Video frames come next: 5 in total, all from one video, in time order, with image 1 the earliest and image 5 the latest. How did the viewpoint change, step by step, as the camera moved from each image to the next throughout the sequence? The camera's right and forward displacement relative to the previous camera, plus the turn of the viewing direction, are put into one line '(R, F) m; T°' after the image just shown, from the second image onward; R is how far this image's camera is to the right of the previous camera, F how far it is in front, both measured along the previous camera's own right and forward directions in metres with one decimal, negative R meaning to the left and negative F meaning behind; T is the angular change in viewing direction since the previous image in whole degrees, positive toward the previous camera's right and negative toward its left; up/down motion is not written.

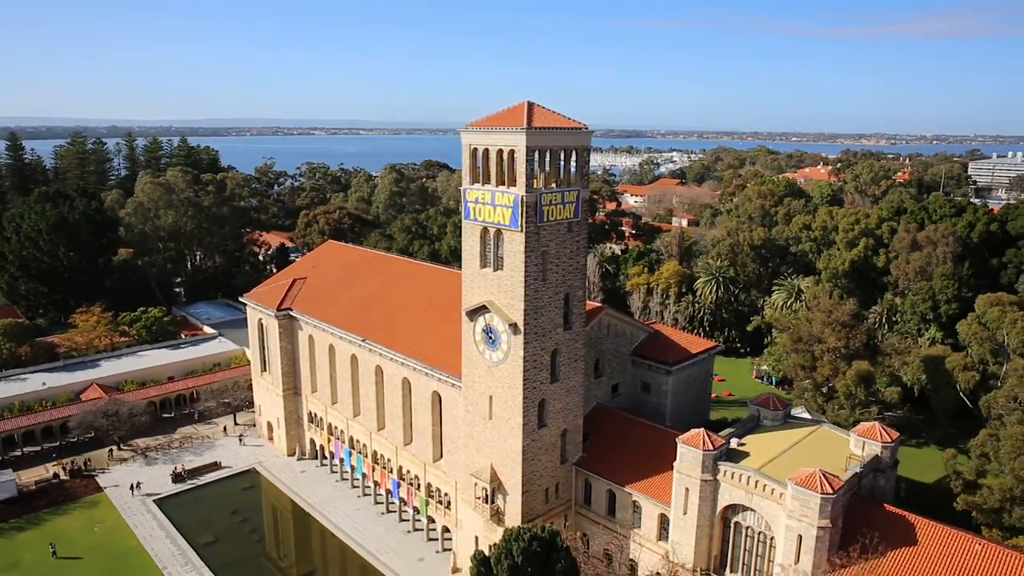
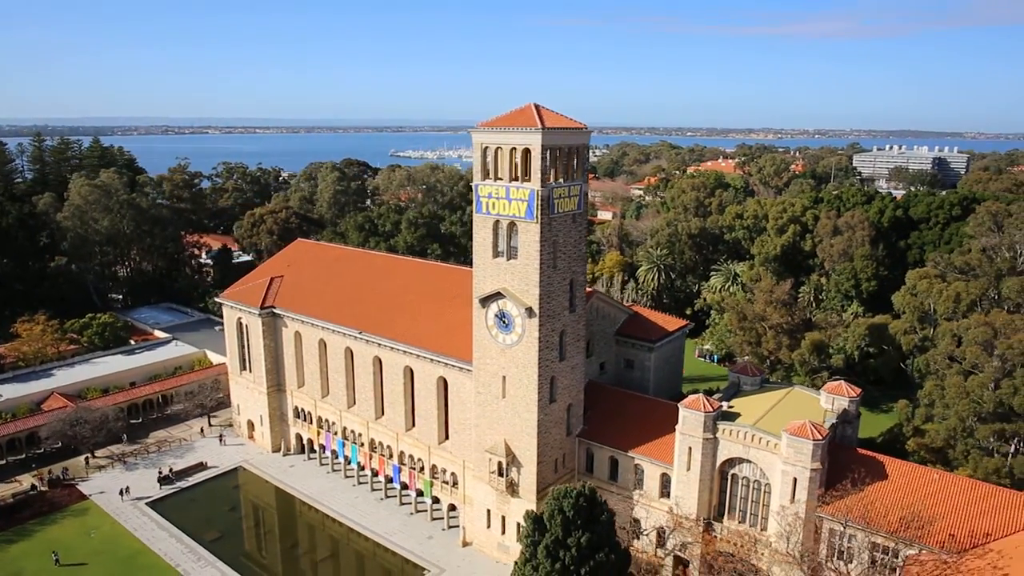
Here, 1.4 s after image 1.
(-4.4, -2.0) m; +7°
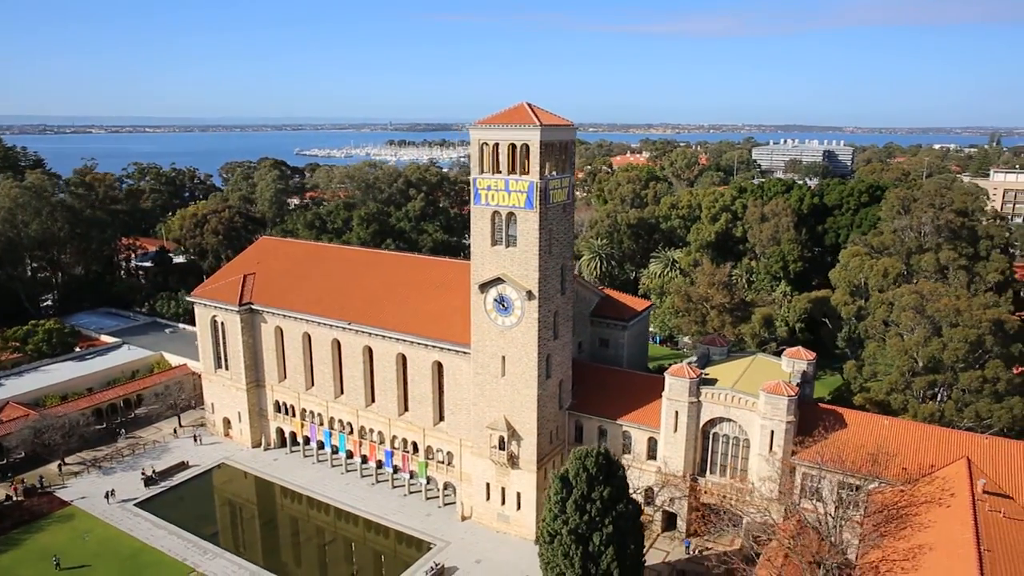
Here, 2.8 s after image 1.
(-4.1, -2.0) m; +7°
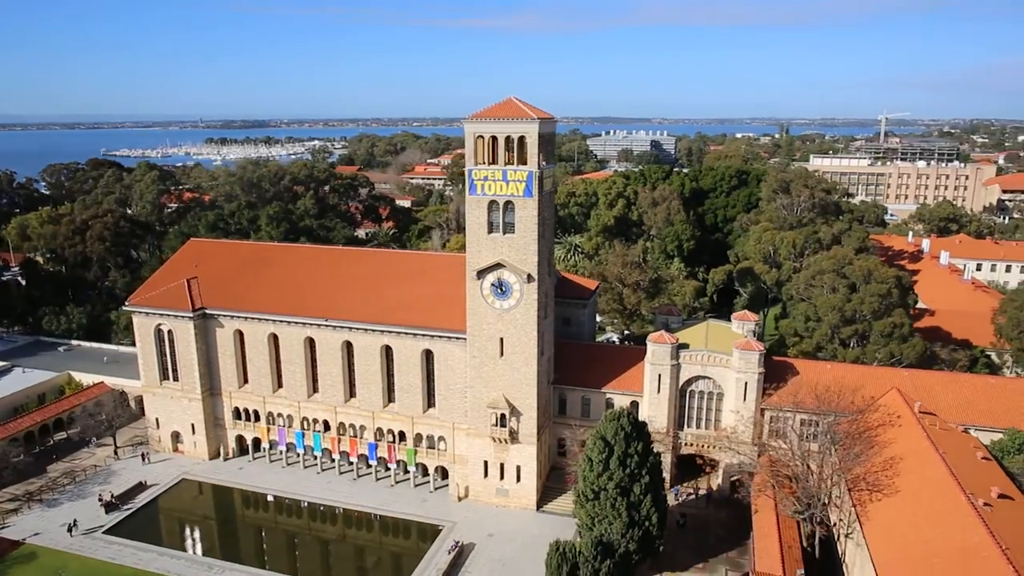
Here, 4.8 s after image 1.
(-7.9, -1.0) m; +13°
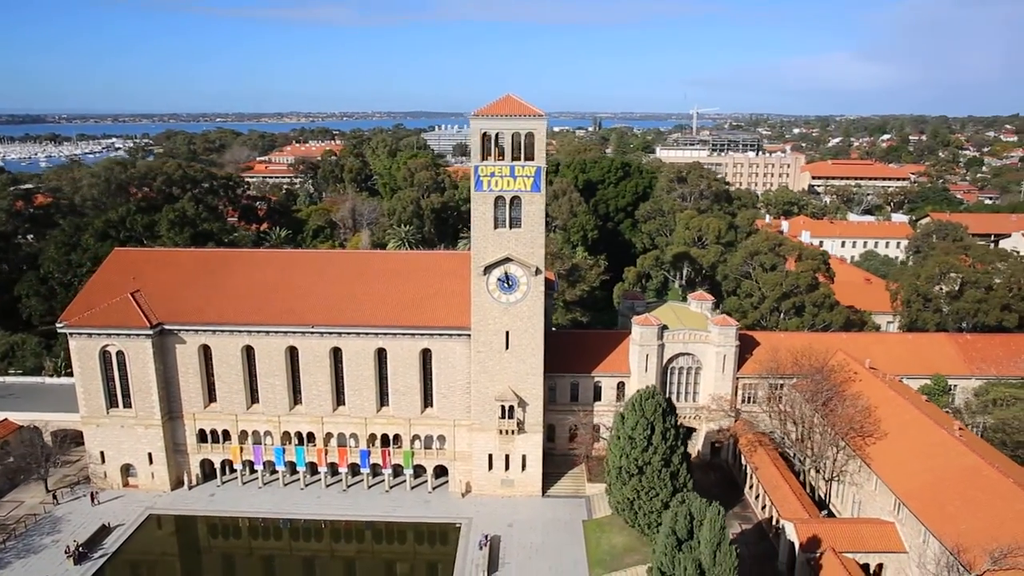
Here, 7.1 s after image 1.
(-8.9, +0.4) m; +14°
